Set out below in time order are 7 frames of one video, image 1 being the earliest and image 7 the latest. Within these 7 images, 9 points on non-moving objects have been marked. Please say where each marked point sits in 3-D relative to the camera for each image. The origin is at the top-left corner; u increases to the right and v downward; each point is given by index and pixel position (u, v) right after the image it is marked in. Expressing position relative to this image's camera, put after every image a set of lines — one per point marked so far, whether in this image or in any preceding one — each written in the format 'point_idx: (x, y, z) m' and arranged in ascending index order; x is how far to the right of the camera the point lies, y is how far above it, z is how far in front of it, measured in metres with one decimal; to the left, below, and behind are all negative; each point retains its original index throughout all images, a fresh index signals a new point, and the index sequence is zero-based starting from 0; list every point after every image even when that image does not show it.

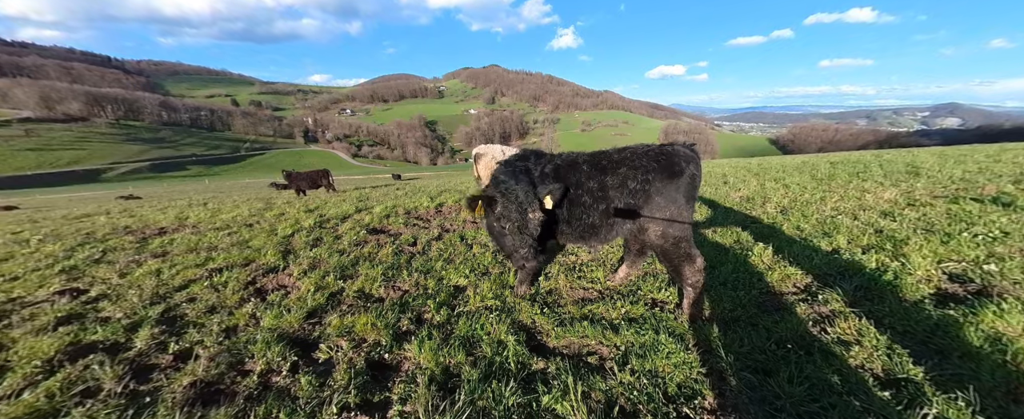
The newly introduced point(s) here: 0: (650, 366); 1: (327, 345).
0: (+1.0, -1.2, +2.1) m
1: (-1.7, -1.2, +2.7) m
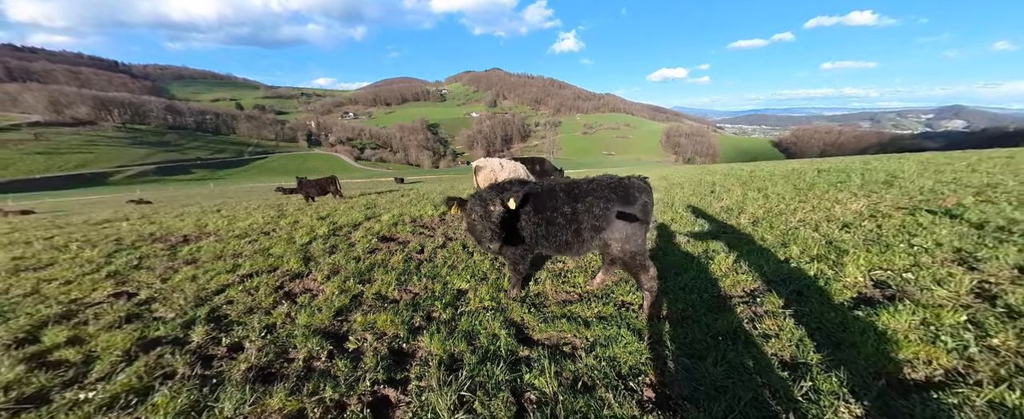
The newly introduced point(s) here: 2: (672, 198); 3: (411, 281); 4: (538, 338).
0: (+0.9, -1.4, +2.7) m
1: (-1.8, -1.4, +3.3) m
2: (+5.7, +0.4, +10.3) m
3: (-1.6, -1.1, +4.6) m
4: (+0.3, -1.3, +3.1) m
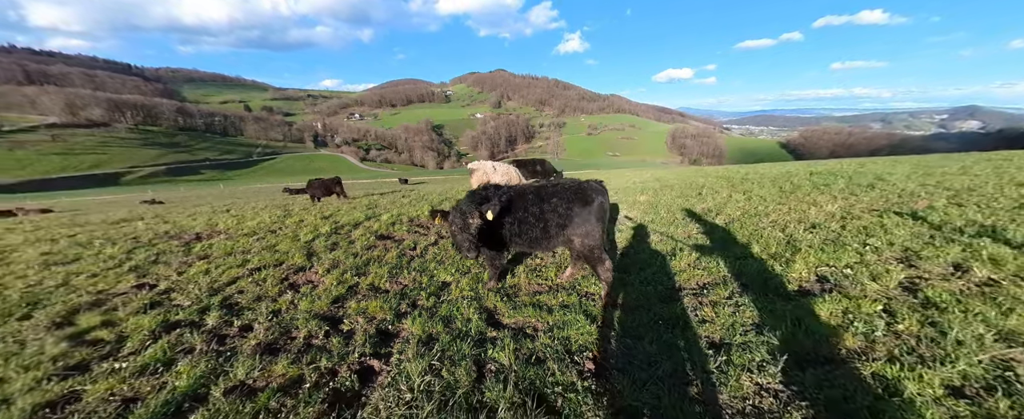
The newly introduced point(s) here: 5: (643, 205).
0: (+0.6, -1.4, +3.2) m
1: (-2.1, -1.4, +3.7) m
2: (+5.4, +0.4, +10.6) m
3: (-1.9, -1.1, +5.0) m
4: (-0.1, -1.4, +3.5) m
5: (+4.4, +0.1, +9.8) m
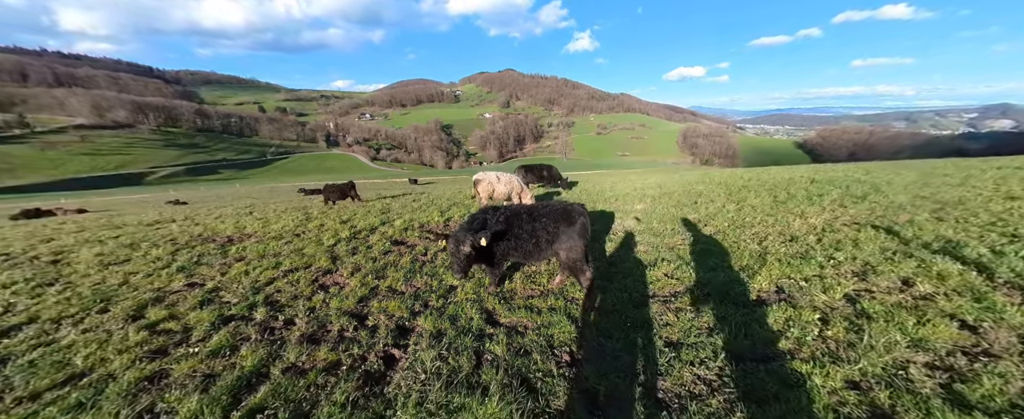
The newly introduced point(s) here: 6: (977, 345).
0: (+0.5, -1.6, +3.9) m
1: (-2.2, -1.7, +4.5) m
2: (+5.6, +0.1, +11.2) m
3: (-1.9, -1.4, +5.8) m
4: (-0.1, -1.6, +4.2) m
5: (+4.5, -0.2, +10.3) m
6: (+5.3, -1.5, +3.3) m
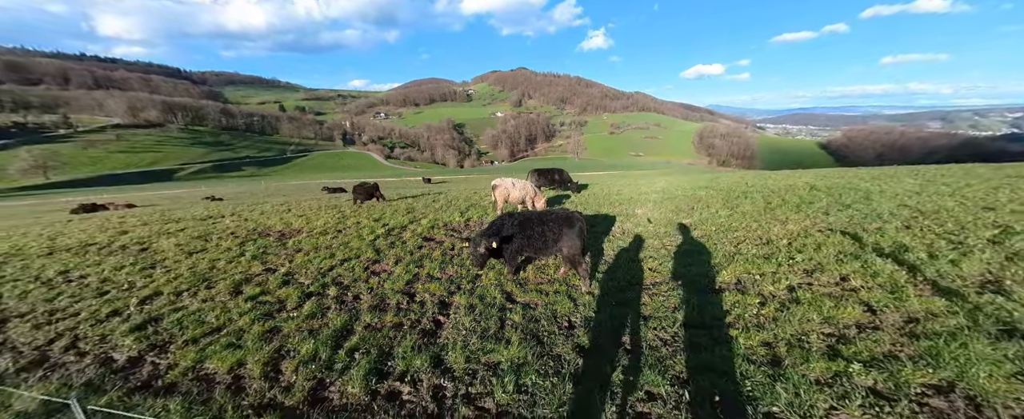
0: (+0.7, -1.7, +5.2) m
1: (-1.9, -1.8, +5.9) m
2: (+6.1, -0.1, +12.3) m
3: (-1.6, -1.4, +7.2) m
4: (+0.1, -1.7, +5.6) m
5: (+5.0, -0.3, +11.5) m
6: (+5.5, -1.7, +4.5) m
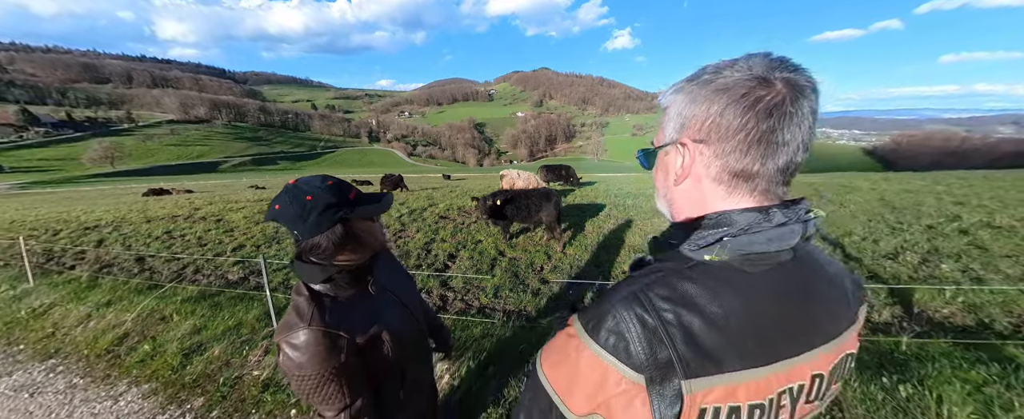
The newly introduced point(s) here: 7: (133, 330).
0: (+0.5, -1.2, +6.9) m
1: (-2.1, -1.1, +7.8) m
2: (+6.3, +0.3, +13.7) m
3: (-1.7, -0.8, +9.1) m
4: (-0.1, -1.1, +7.3) m
5: (+5.2, +0.1, +13.0) m
6: (+5.2, -1.3, +5.9) m
7: (-6.1, -1.9, +4.6) m
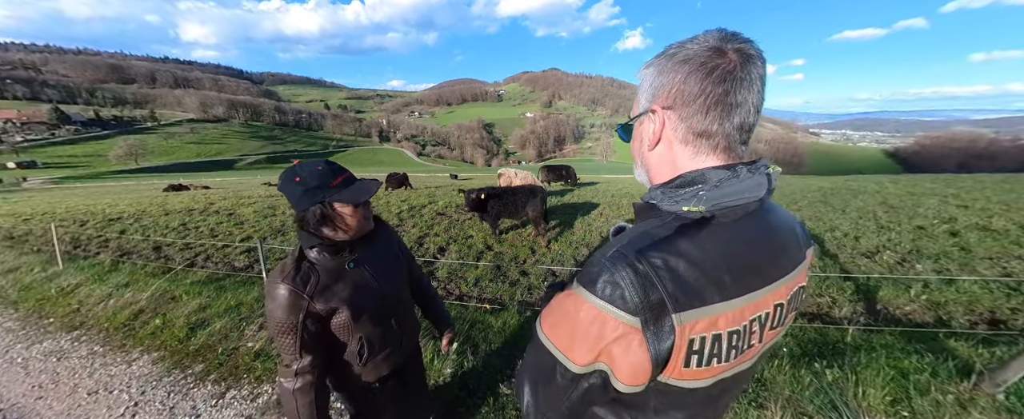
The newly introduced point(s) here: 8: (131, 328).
0: (+0.1, -1.1, +7.3) m
1: (-2.4, -1.0, +8.2) m
2: (+6.2, +0.3, +13.9) m
3: (-2.0, -0.7, +9.5) m
4: (-0.5, -1.0, +7.7) m
5: (+5.0, +0.1, +13.2) m
6: (+4.8, -1.3, +6.1) m
7: (-6.5, -1.8, +5.2) m
8: (-6.2, -1.9, +4.7) m
